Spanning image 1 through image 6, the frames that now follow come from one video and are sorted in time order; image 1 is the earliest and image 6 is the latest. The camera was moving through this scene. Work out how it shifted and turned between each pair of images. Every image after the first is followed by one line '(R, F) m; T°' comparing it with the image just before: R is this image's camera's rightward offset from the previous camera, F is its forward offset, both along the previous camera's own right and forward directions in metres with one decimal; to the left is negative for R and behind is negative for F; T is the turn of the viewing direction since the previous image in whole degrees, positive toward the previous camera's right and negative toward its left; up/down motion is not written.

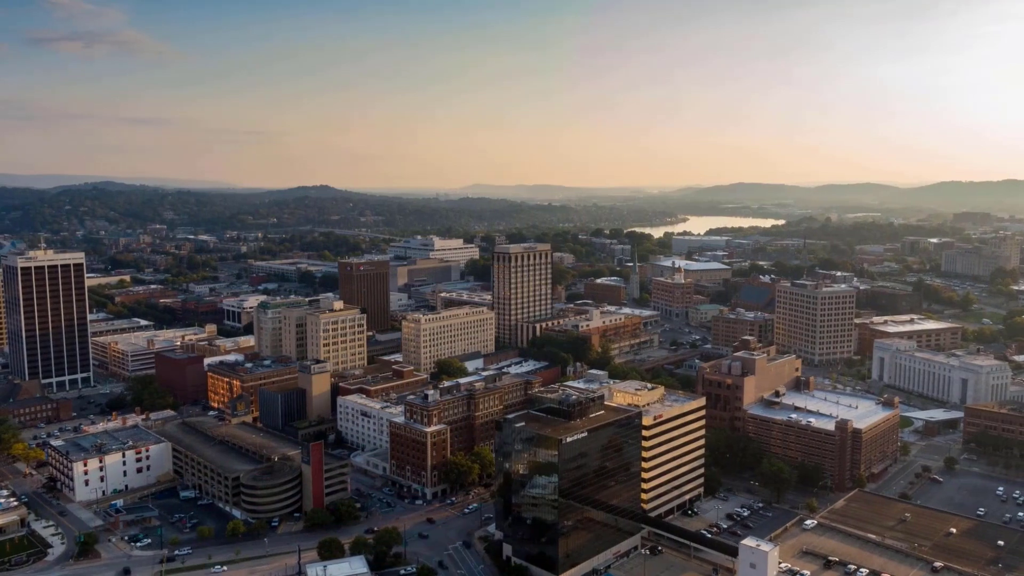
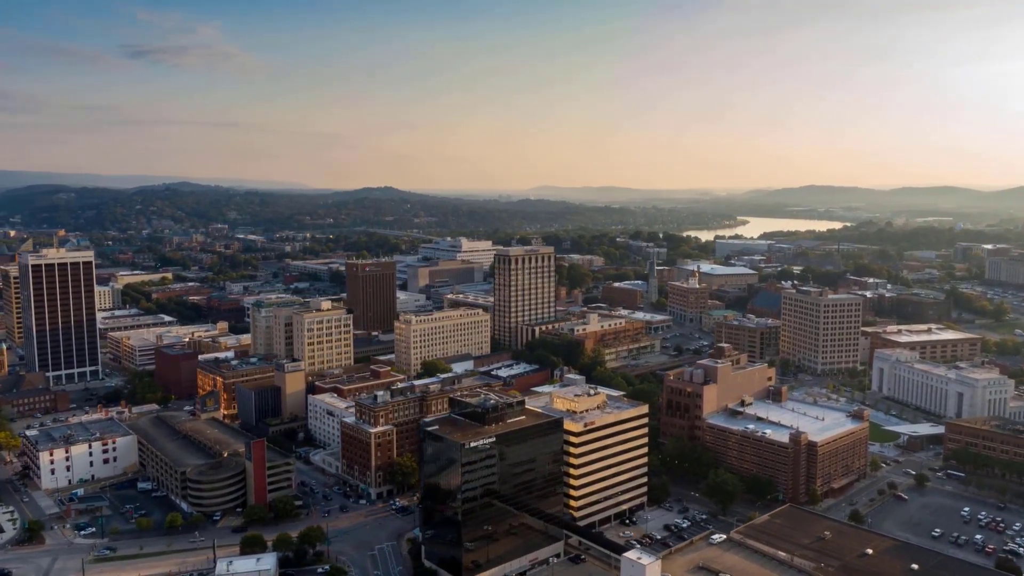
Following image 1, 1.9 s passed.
(+6.6, +0.4) m; -5°
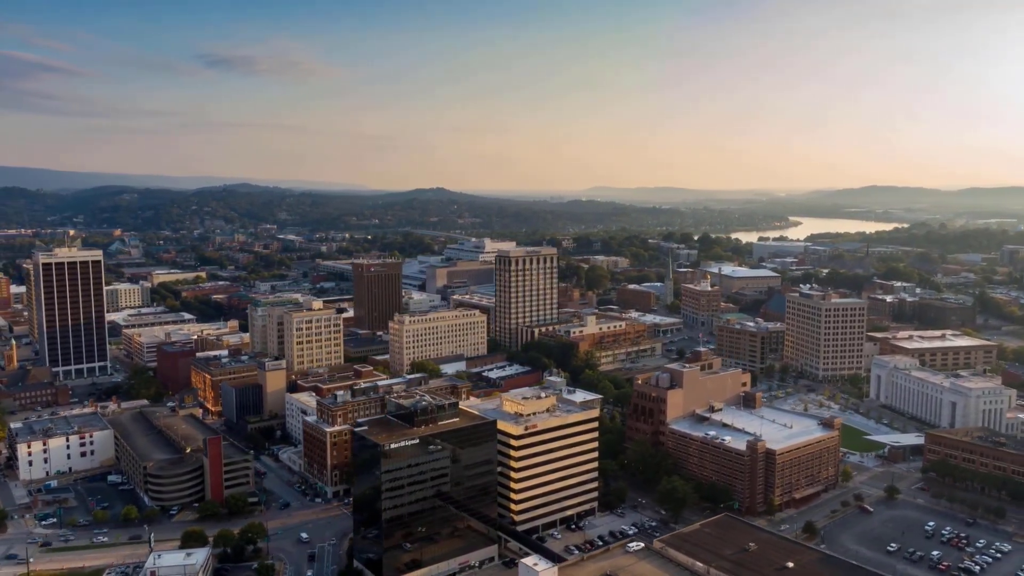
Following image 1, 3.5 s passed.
(+5.5, +0.4) m; -4°
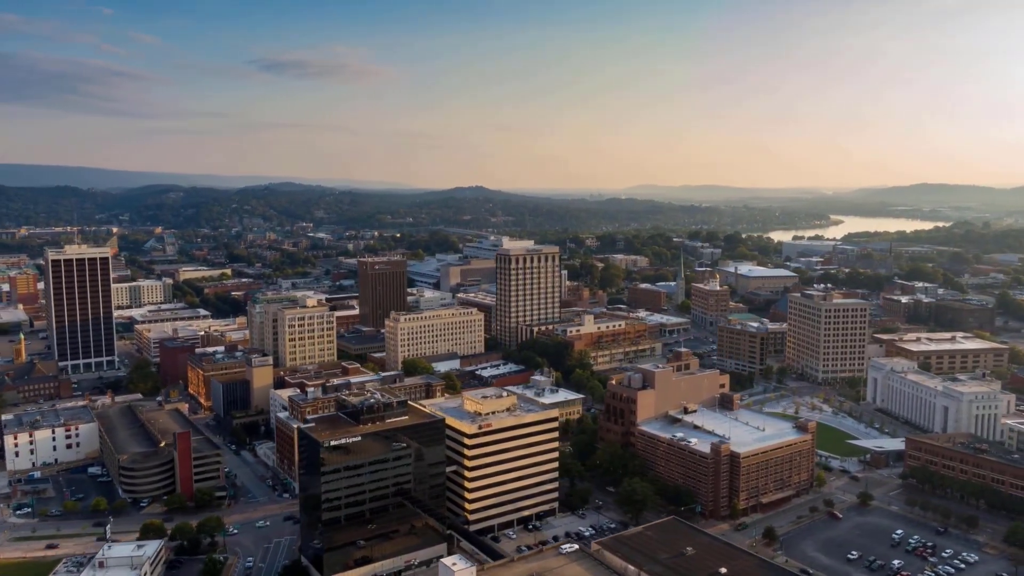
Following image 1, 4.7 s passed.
(+4.3, +0.3) m; -3°
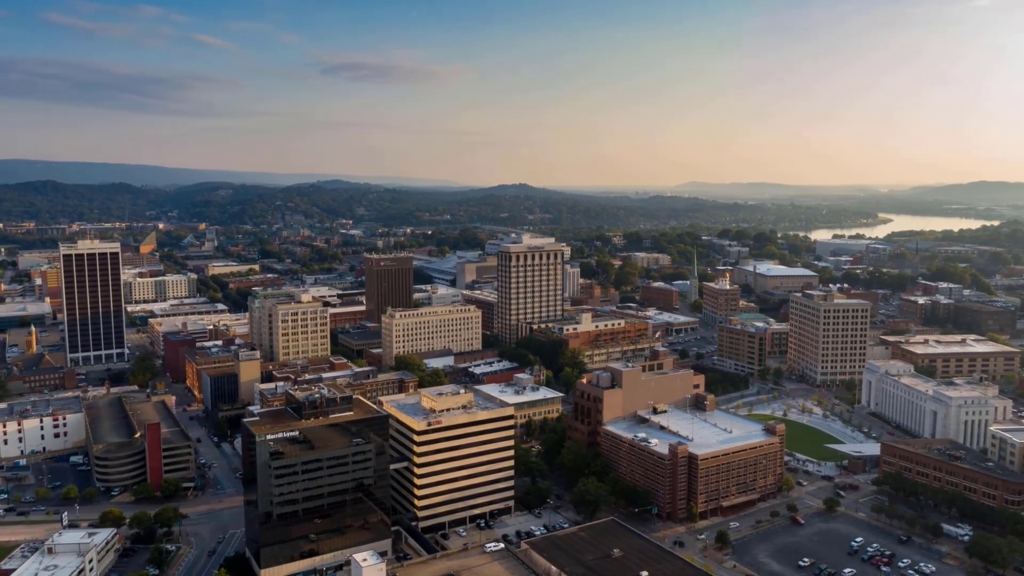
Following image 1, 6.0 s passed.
(+4.7, +0.3) m; -3°
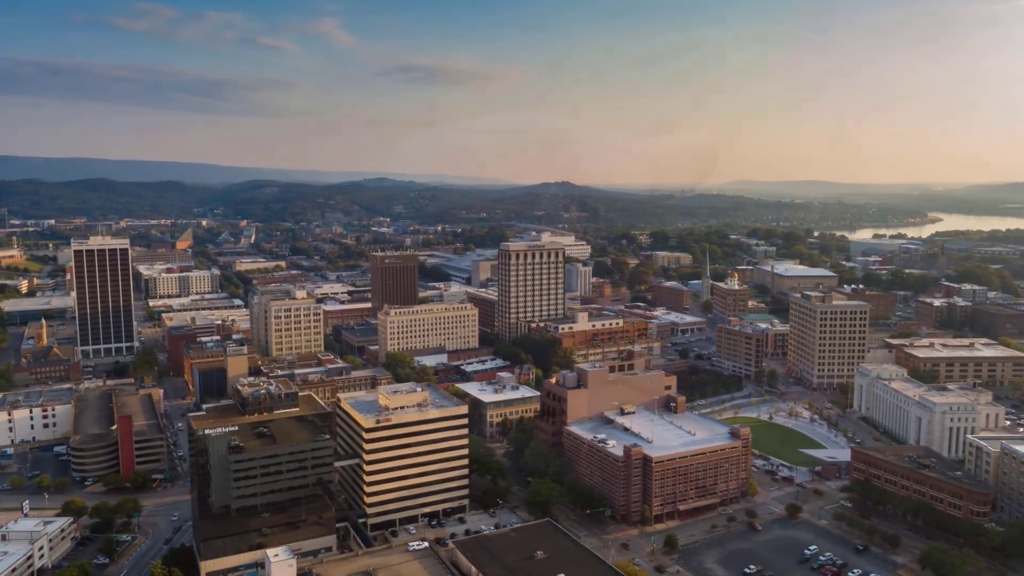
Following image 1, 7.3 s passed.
(+4.7, +0.3) m; -3°
